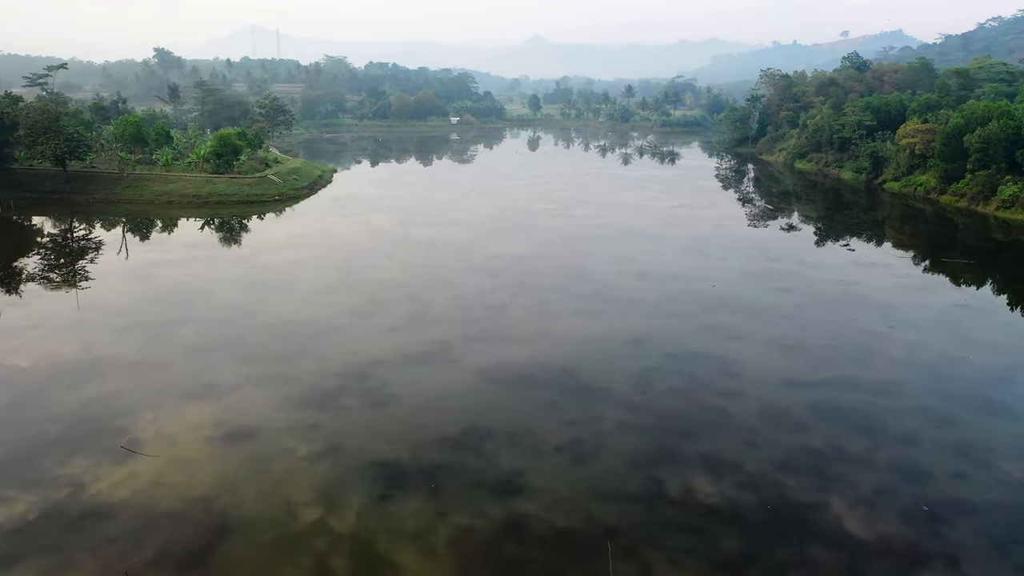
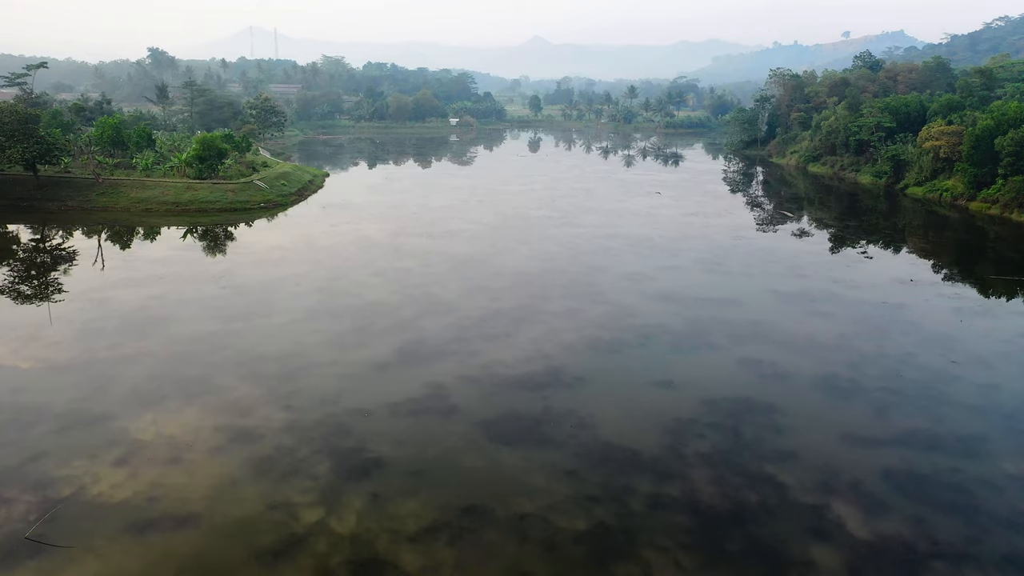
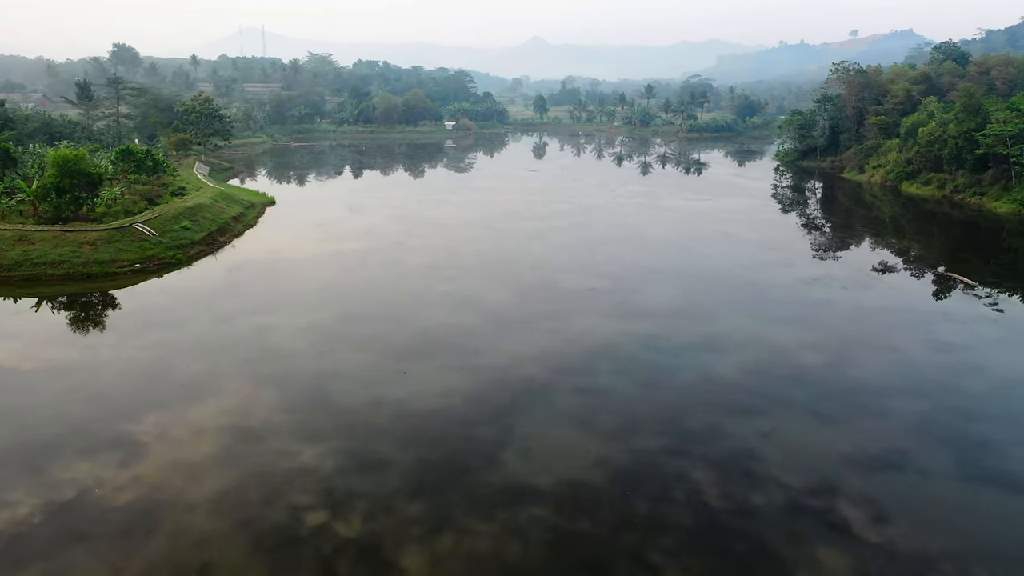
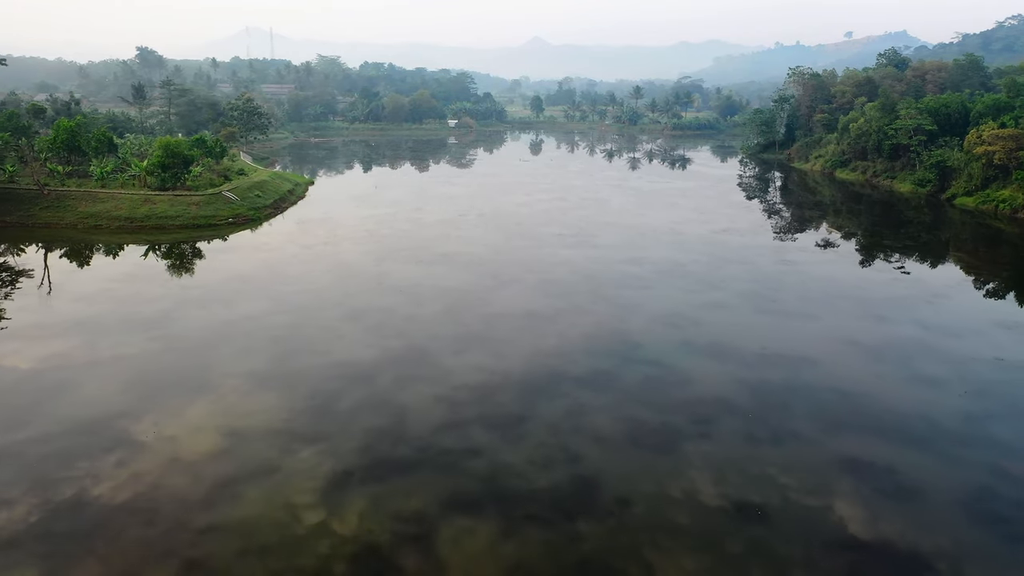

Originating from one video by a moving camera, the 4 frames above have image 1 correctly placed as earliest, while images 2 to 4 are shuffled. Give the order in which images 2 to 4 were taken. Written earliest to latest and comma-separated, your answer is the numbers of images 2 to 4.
2, 4, 3
